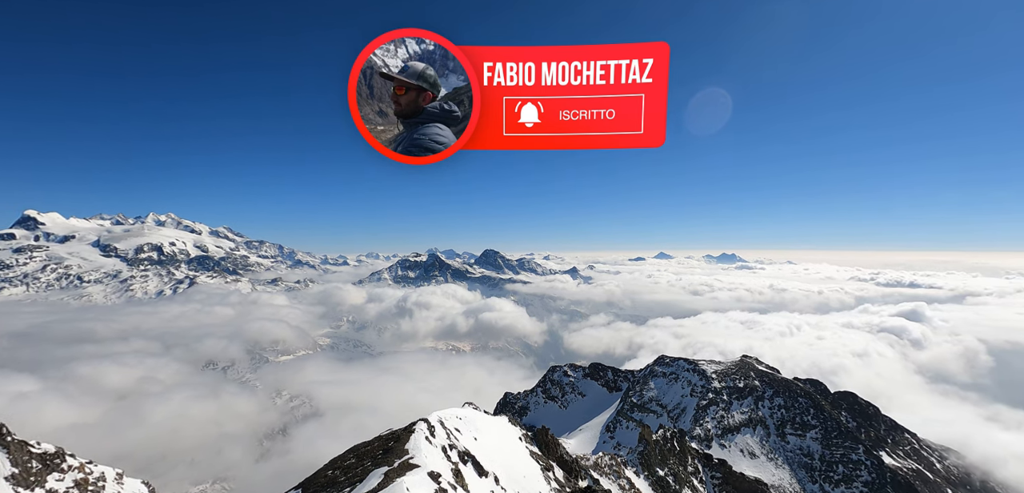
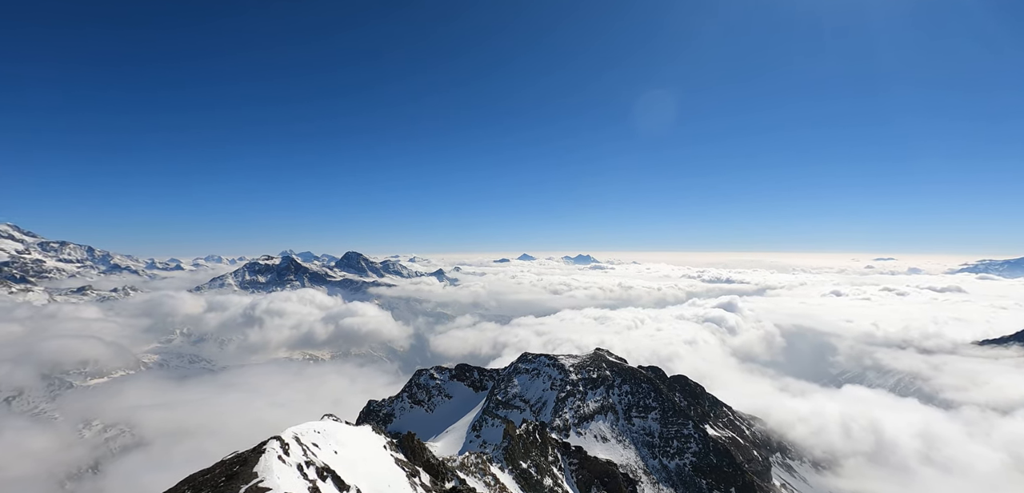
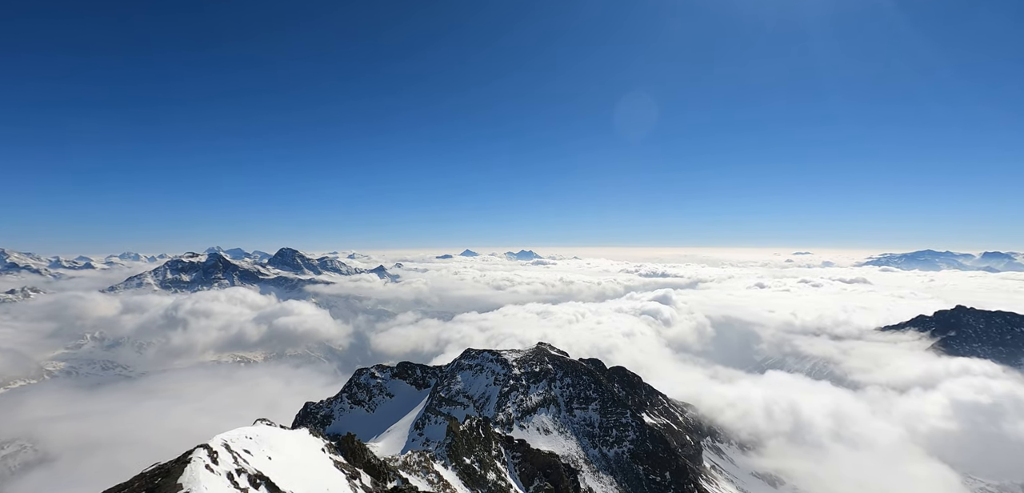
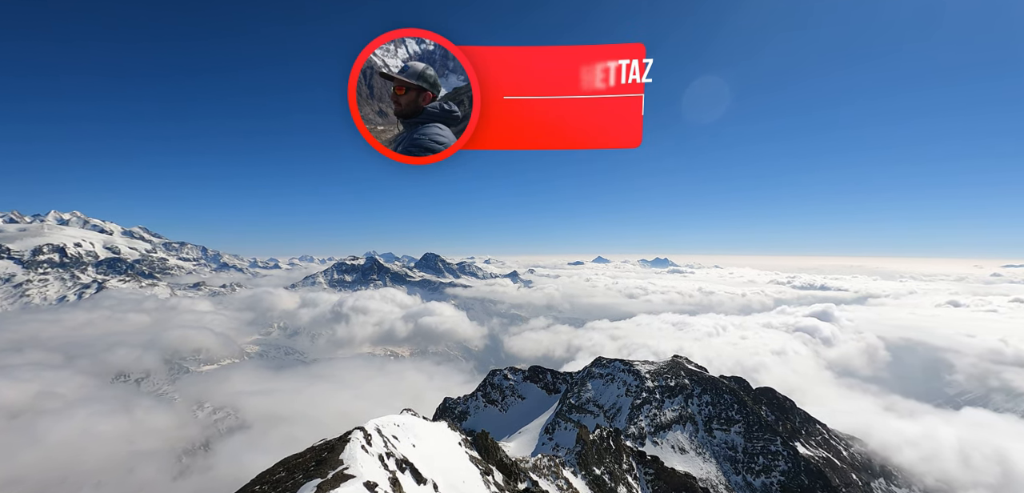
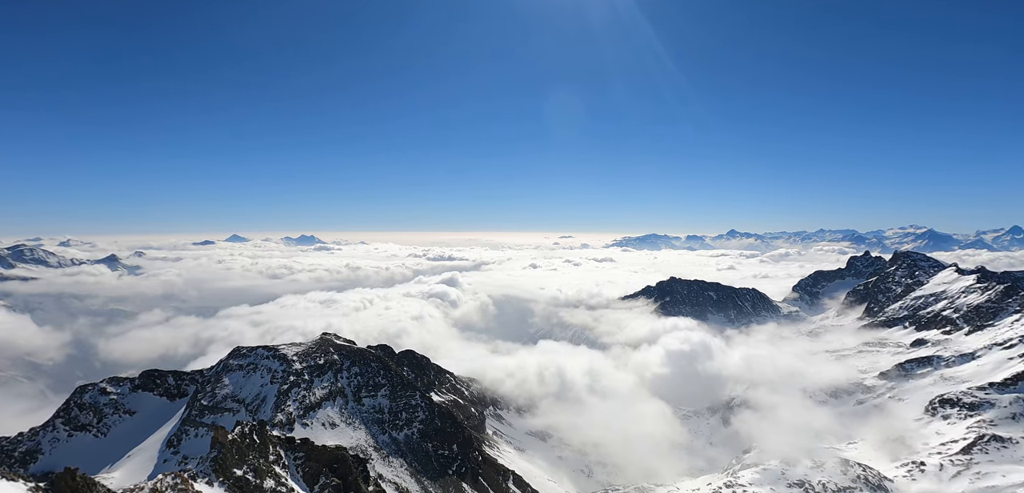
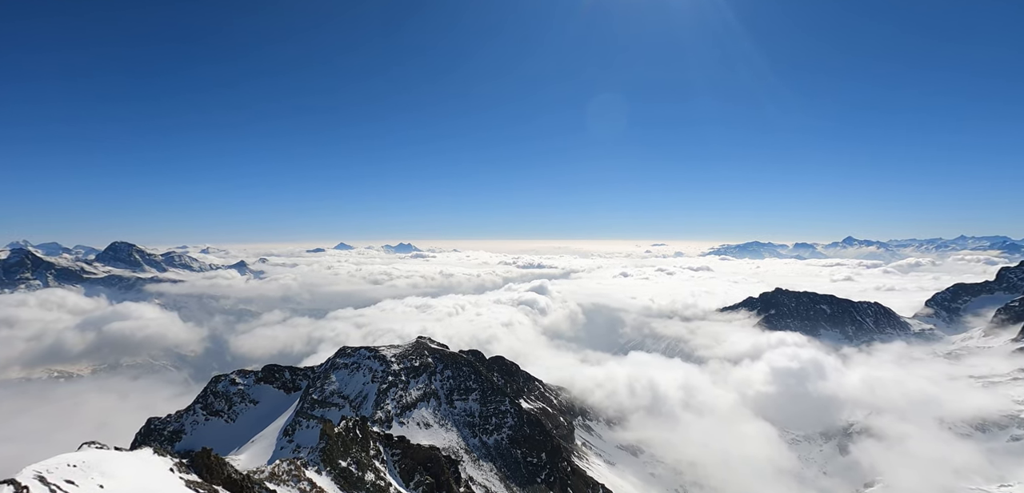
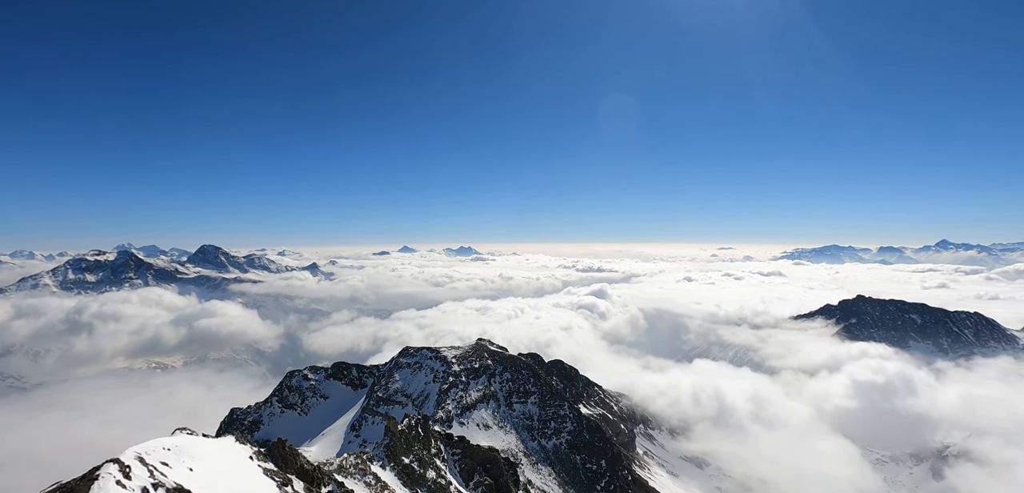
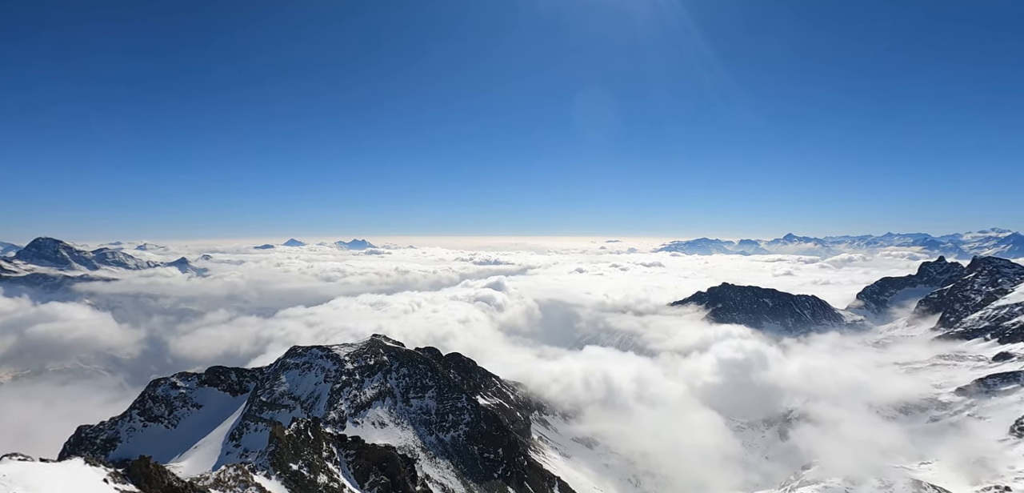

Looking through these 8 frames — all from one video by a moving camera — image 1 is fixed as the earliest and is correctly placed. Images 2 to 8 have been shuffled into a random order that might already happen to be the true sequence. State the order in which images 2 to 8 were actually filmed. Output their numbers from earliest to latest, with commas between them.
4, 2, 3, 7, 6, 8, 5
